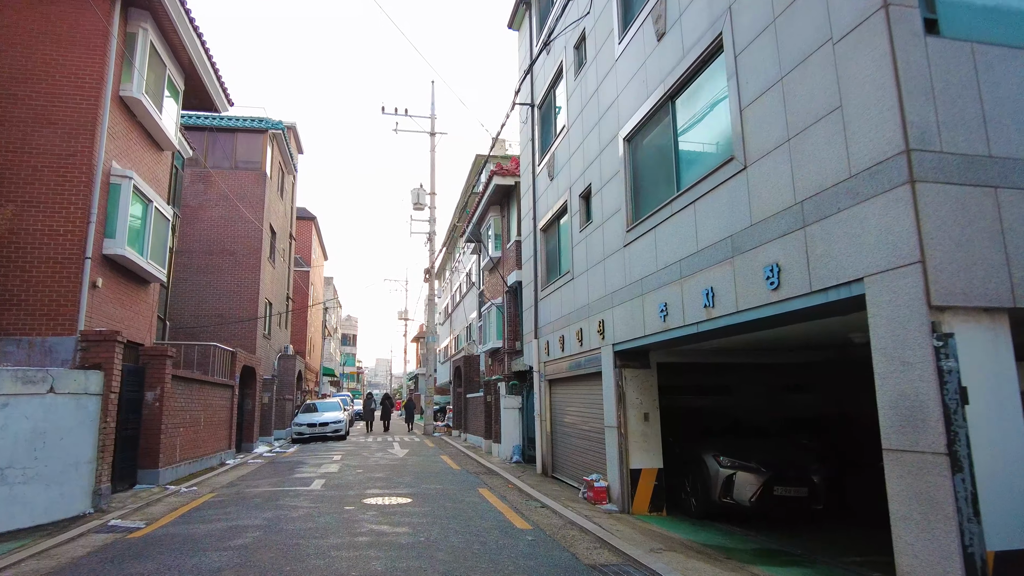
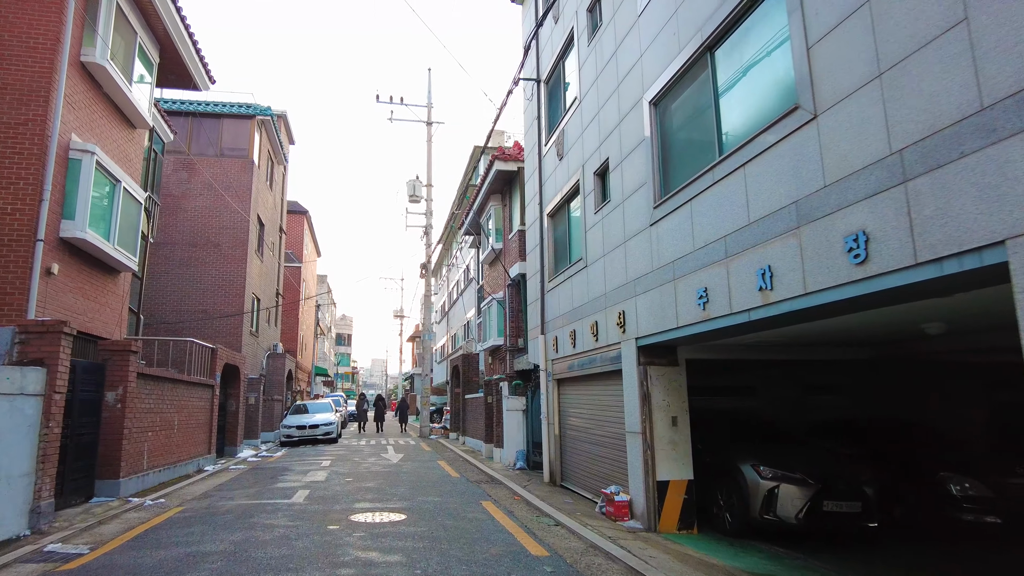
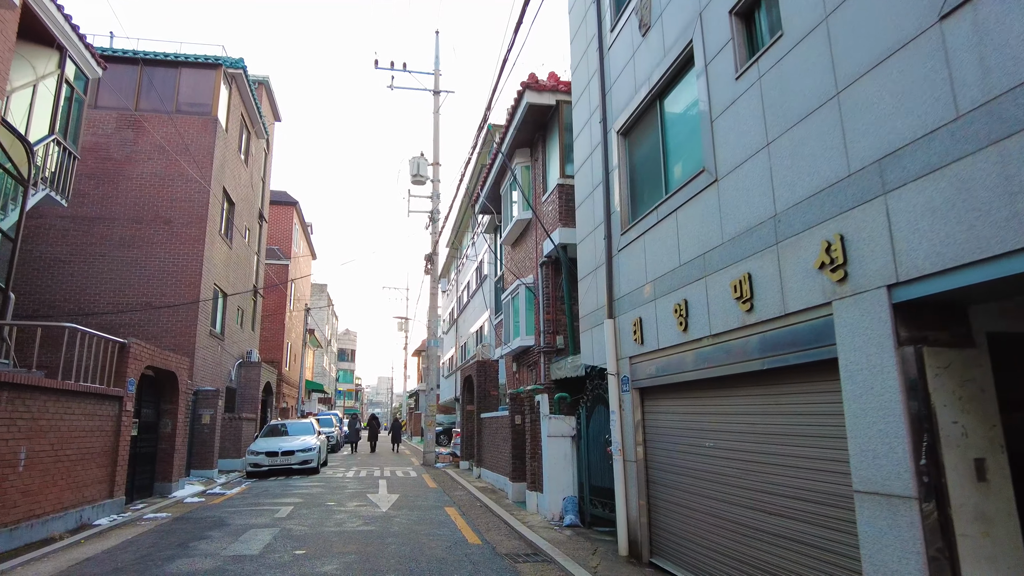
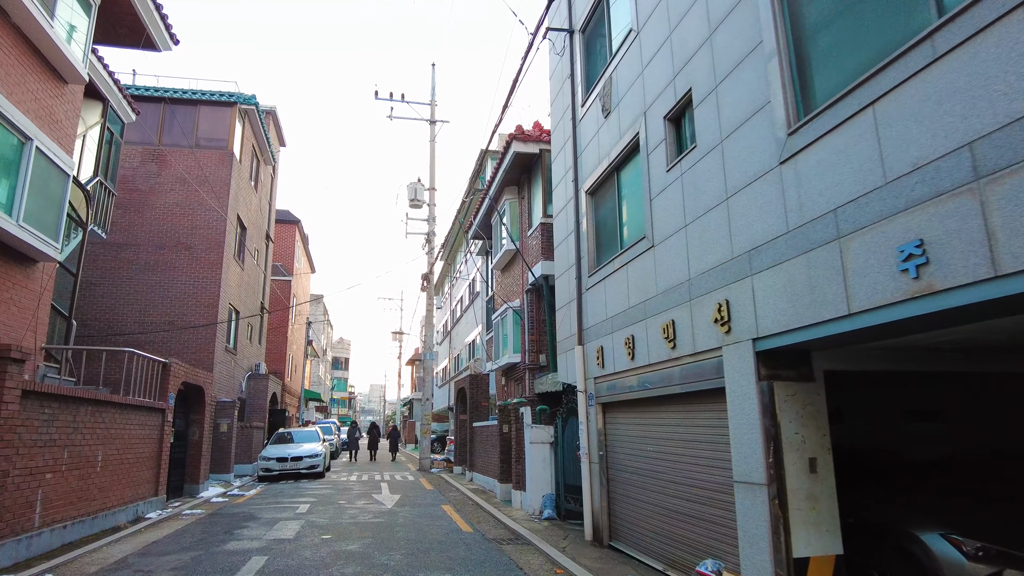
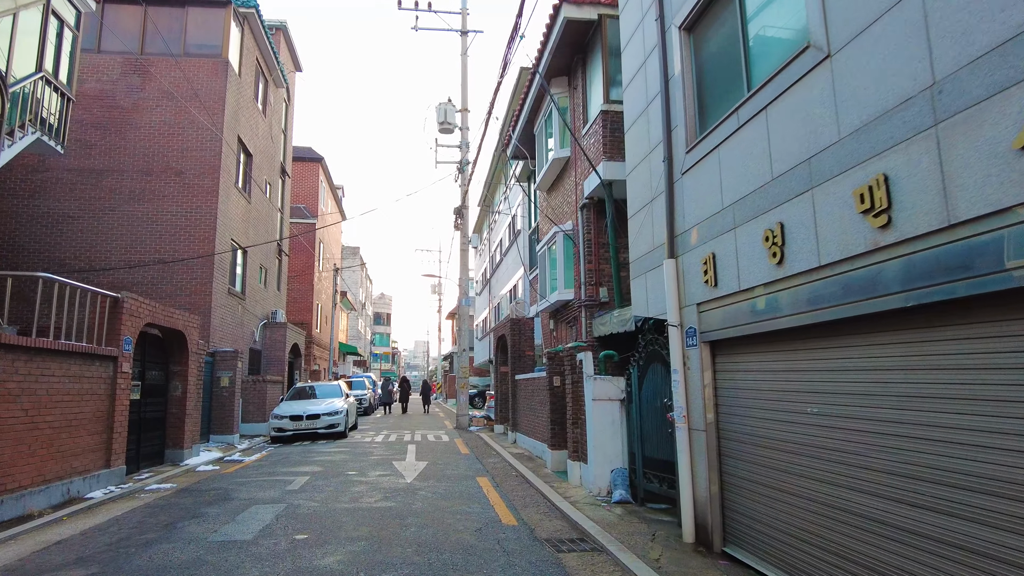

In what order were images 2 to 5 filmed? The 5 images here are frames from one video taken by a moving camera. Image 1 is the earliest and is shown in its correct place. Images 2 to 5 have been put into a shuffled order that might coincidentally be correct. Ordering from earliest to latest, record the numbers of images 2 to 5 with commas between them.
2, 4, 3, 5
